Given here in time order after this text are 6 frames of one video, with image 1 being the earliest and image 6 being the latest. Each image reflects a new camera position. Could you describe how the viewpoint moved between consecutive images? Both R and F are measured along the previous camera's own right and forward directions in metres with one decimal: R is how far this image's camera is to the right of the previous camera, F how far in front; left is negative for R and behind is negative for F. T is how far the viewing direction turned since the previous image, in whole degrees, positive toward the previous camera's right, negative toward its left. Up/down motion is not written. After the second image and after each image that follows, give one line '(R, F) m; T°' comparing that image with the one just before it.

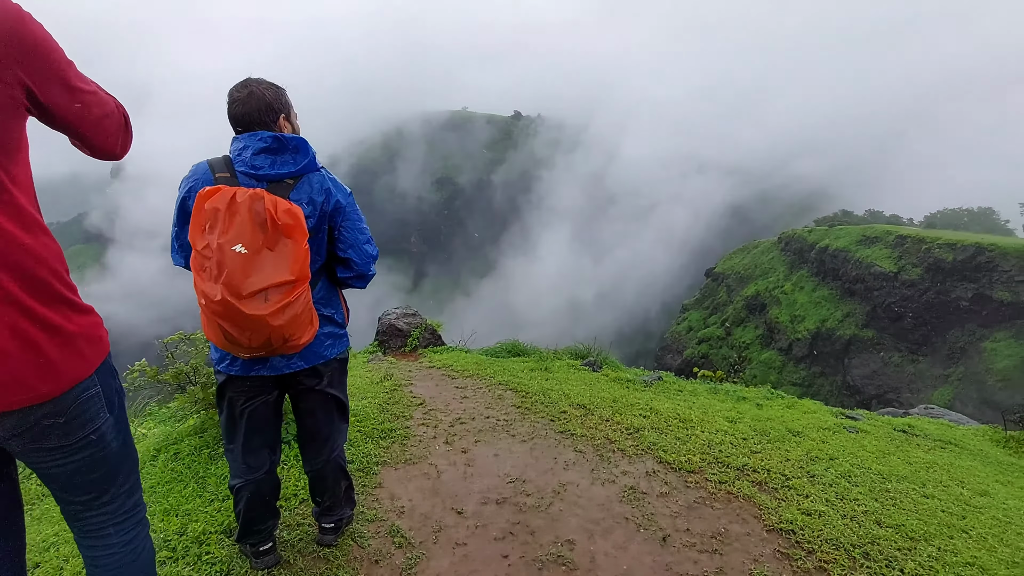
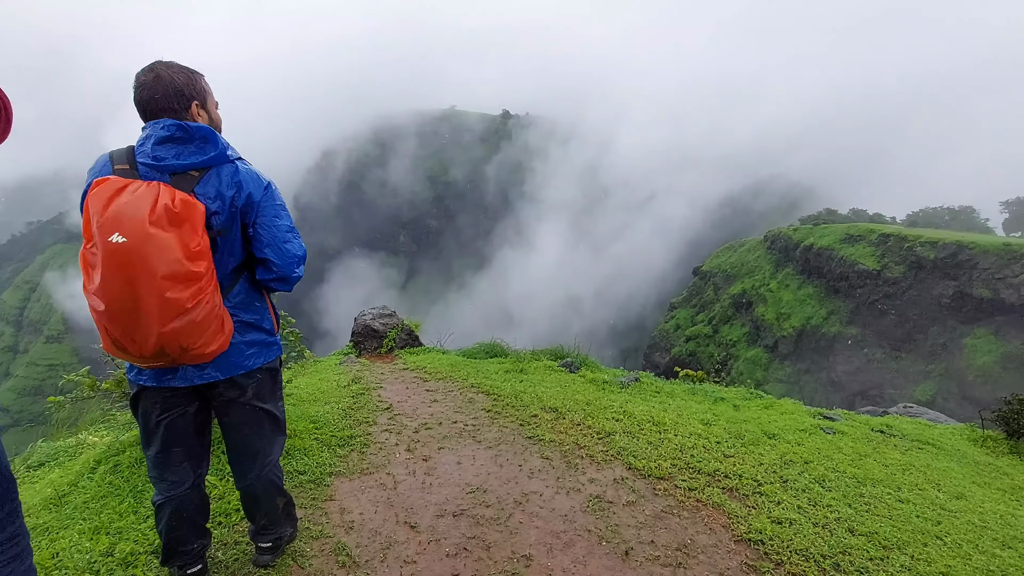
(+0.3, +0.2) m; +1°
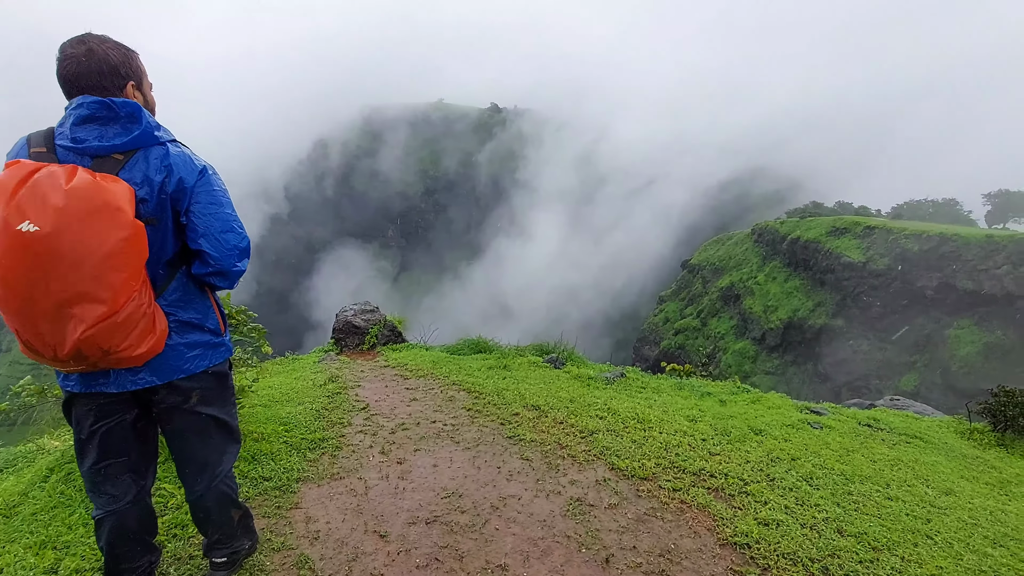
(+0.1, +0.2) m; +1°
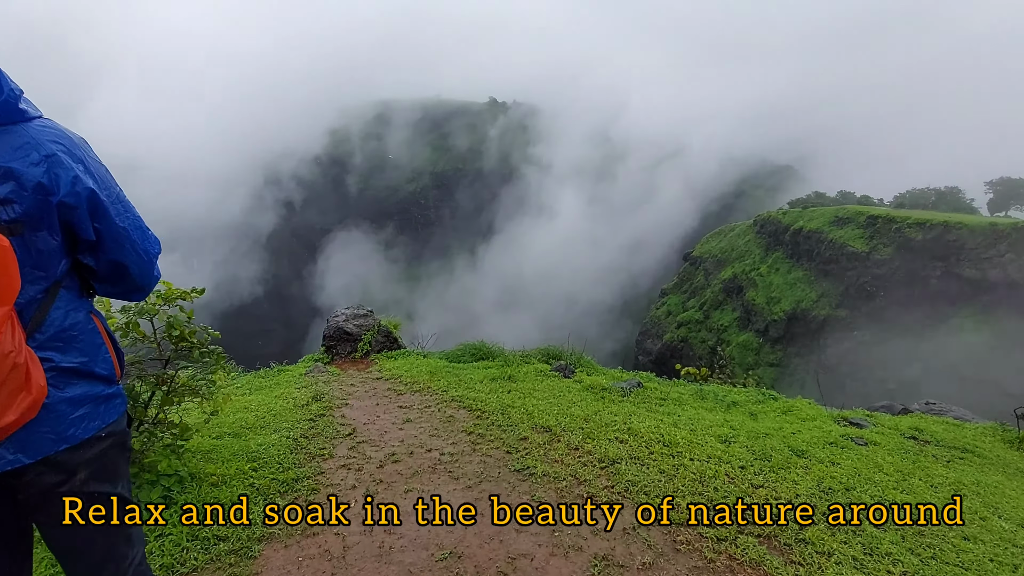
(0.0, +0.8) m; 0°
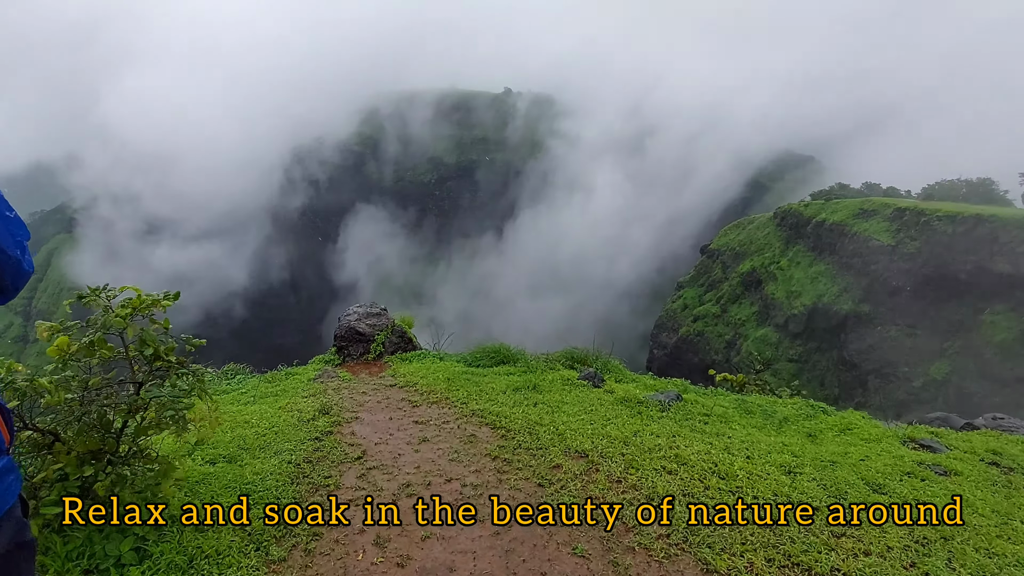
(-0.2, +0.7) m; -2°
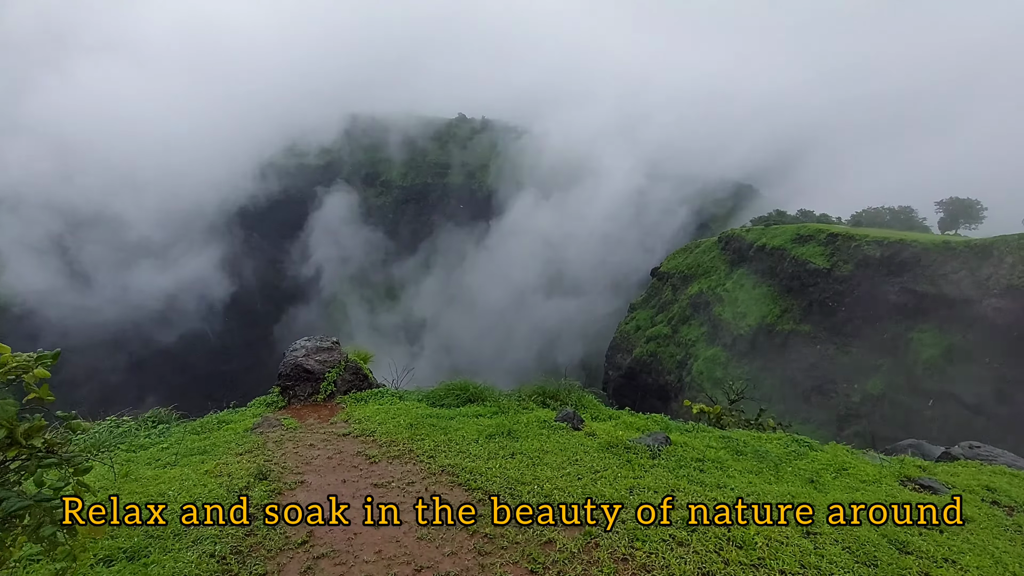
(-0.2, +0.8) m; +5°
